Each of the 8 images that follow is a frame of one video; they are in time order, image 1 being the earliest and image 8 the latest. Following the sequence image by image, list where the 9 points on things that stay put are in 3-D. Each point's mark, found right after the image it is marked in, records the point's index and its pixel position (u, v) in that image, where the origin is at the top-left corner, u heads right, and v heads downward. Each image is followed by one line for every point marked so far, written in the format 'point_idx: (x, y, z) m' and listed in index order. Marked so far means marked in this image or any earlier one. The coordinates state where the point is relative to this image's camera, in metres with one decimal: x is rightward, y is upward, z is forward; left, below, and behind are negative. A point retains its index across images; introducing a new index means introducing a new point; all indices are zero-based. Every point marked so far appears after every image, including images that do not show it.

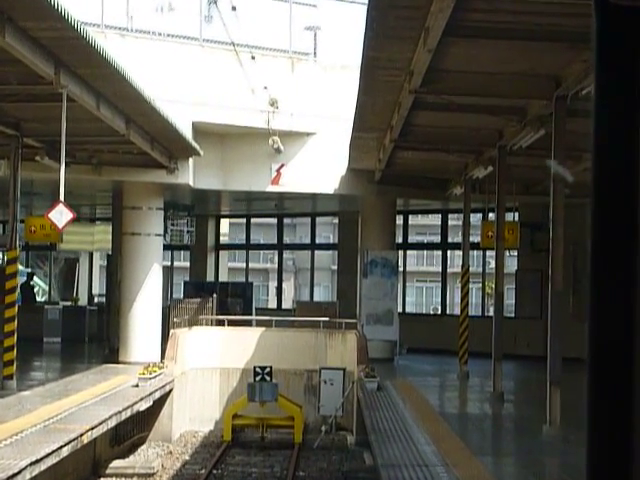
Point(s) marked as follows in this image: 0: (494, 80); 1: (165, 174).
0: (+1.2, +1.1, +11.0) m
1: (-1.8, +0.8, +18.5) m
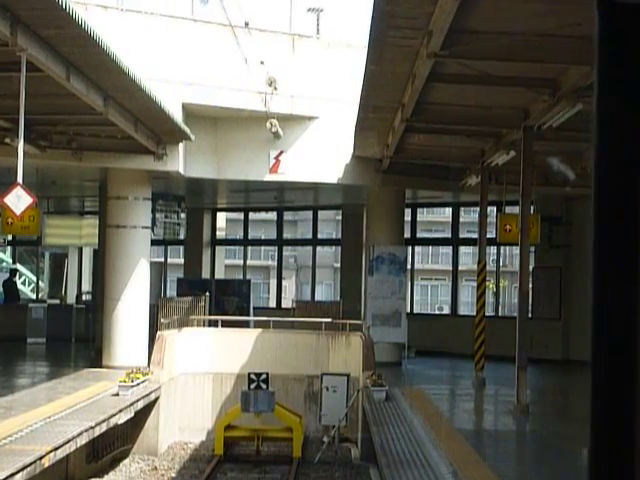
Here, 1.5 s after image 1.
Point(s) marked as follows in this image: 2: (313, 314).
0: (+1.2, +1.2, +9.4) m
1: (-1.8, +0.9, +16.9) m
2: (-0.1, -0.9, +19.1) m
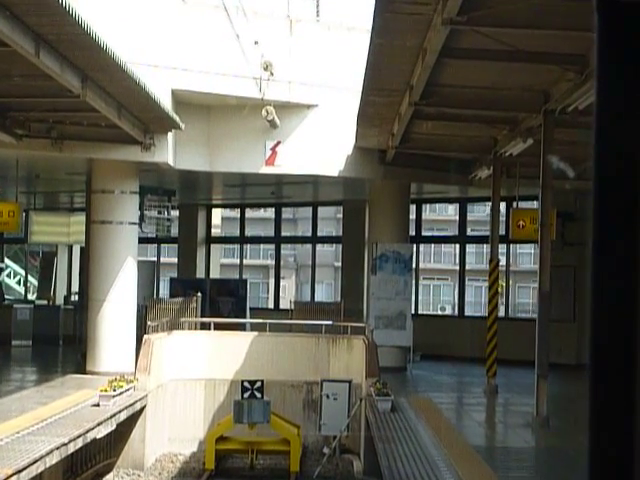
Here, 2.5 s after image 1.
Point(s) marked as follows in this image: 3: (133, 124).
0: (+1.2, +1.2, +8.2) m
1: (-1.8, +0.9, +15.7) m
2: (-0.1, -0.9, +17.9) m
3: (-1.8, +1.1, +14.7) m
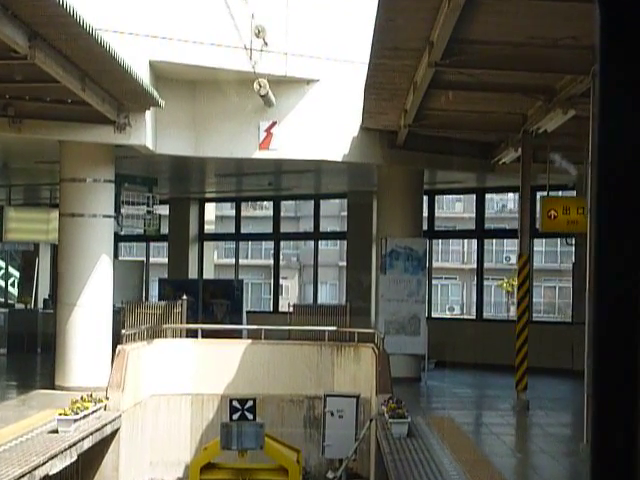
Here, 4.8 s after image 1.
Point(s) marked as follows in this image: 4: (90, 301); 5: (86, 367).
0: (+1.2, +1.3, +6.1) m
1: (-1.8, +0.9, +13.6) m
2: (-0.1, -0.8, +15.8) m
3: (-1.8, +1.1, +12.6) m
4: (-2.1, -0.6, +14.3) m
5: (-2.1, -1.2, +14.3) m
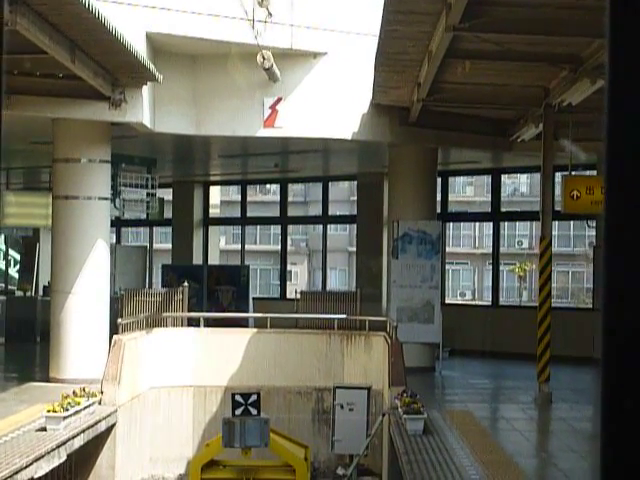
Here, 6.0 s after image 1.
0: (+1.2, +1.4, +5.3) m
1: (-1.7, +1.1, +12.8) m
2: (0.0, -0.7, +15.0) m
3: (-1.7, +1.3, +11.8) m
4: (-2.0, -0.4, +13.5) m
5: (-2.1, -1.0, +13.5) m
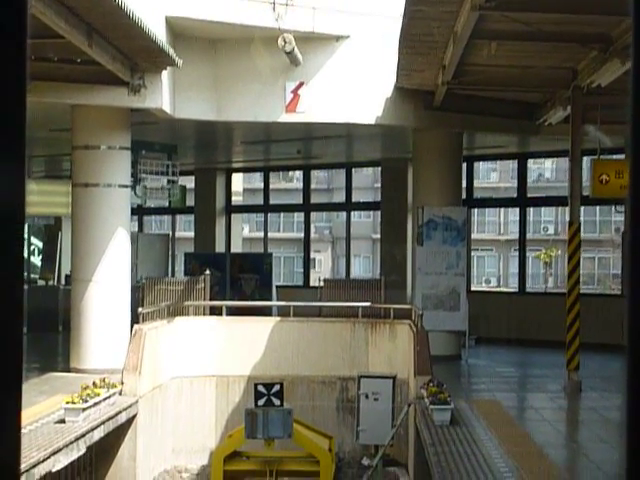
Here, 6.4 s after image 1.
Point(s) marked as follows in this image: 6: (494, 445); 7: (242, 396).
0: (+1.3, +1.4, +5.0) m
1: (-1.6, +1.2, +12.6) m
2: (+0.2, -0.5, +14.8) m
3: (-1.5, +1.4, +11.6) m
4: (-1.8, -0.3, +13.3) m
5: (-1.9, -0.9, +13.3) m
6: (+1.1, -1.2, +9.4) m
7: (-0.7, -1.4, +13.6) m
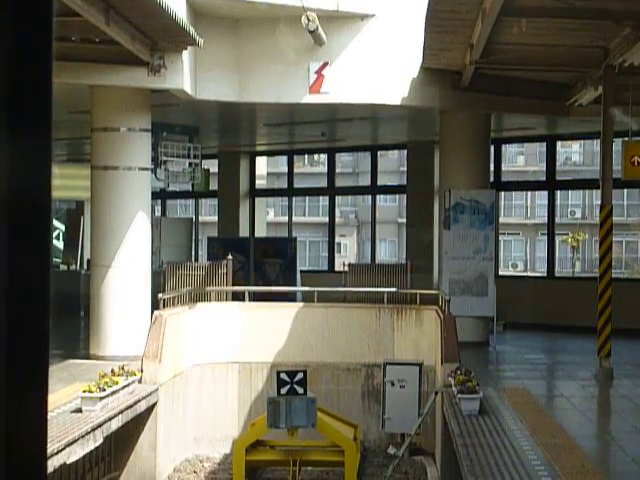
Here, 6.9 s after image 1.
0: (+1.4, +1.5, +4.6) m
1: (-1.4, +1.3, +12.3) m
2: (+0.5, -0.4, +14.5) m
3: (-1.4, +1.5, +11.3) m
4: (-1.6, -0.2, +13.0) m
5: (-1.7, -0.8, +13.0) m
6: (+1.2, -1.1, +9.1) m
7: (-0.5, -1.2, +13.4) m
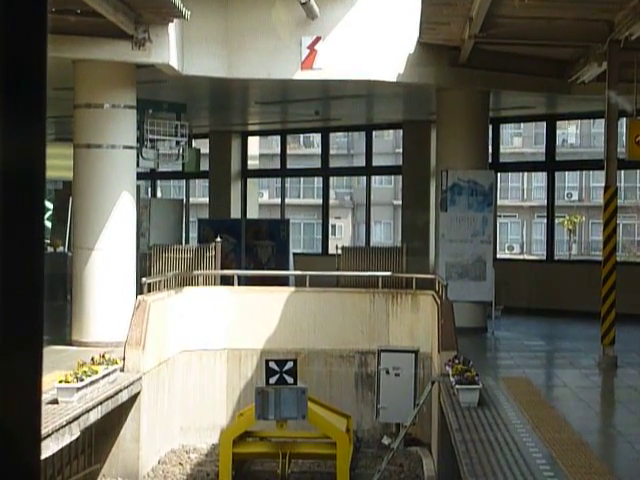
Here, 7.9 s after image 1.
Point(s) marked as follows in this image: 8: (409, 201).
0: (+1.3, +1.5, +4.1) m
1: (-1.4, +1.4, +11.8) m
2: (+0.4, -0.2, +13.9) m
3: (-1.4, +1.6, +10.8) m
4: (-1.7, 0.0, +12.5) m
5: (-1.7, -0.6, +12.5) m
6: (+1.1, -1.0, +8.6) m
7: (-0.5, -1.1, +12.8) m
8: (+1.1, +0.5, +19.1) m
